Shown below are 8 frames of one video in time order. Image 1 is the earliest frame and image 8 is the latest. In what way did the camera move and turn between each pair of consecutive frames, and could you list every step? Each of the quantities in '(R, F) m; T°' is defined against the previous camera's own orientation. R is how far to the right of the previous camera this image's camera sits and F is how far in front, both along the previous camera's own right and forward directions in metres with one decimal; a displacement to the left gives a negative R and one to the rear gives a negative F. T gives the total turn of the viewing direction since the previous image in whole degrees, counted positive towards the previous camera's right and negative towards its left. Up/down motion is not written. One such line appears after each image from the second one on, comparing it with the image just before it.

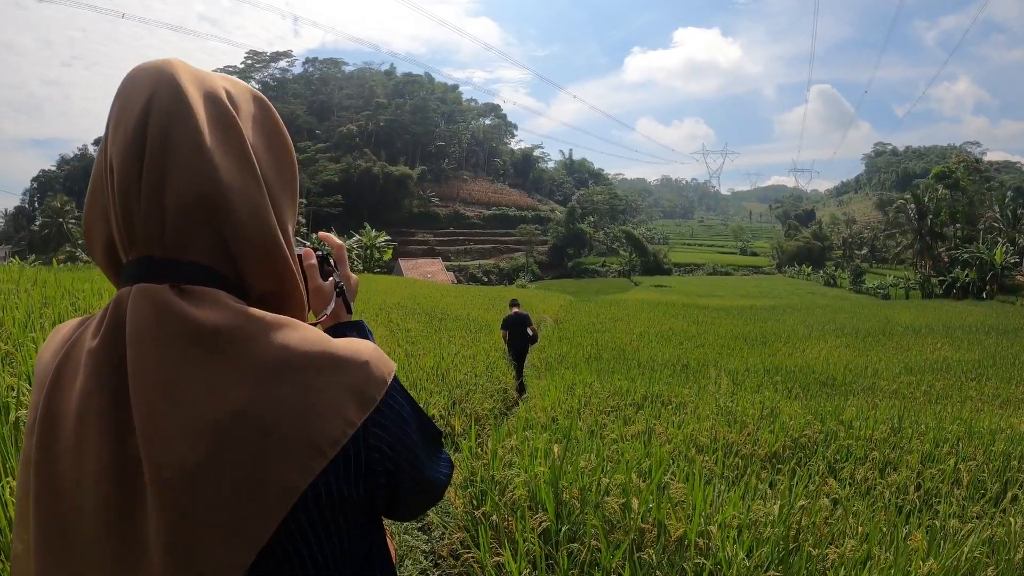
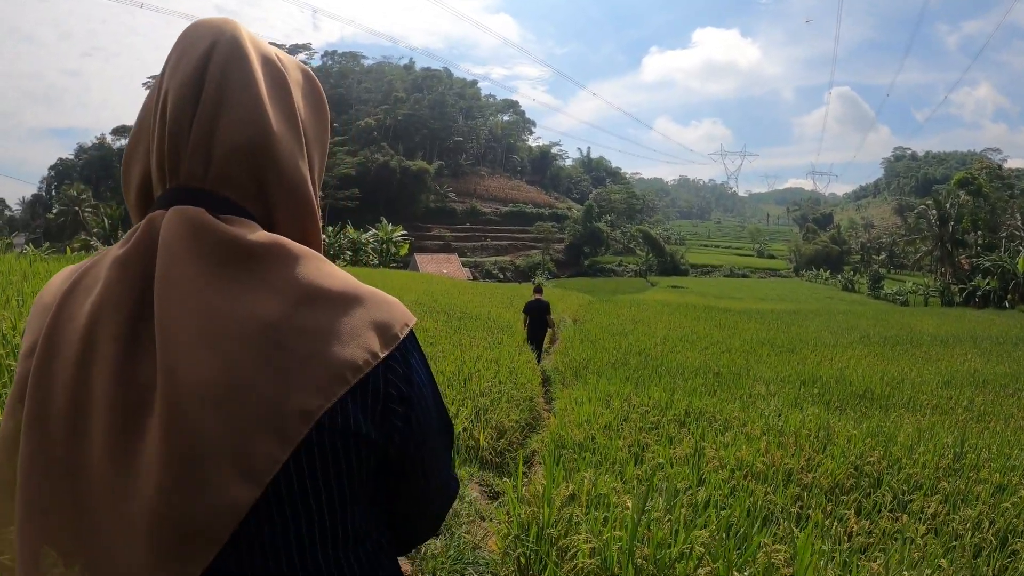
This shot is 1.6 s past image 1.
(-0.2, +0.1) m; -1°
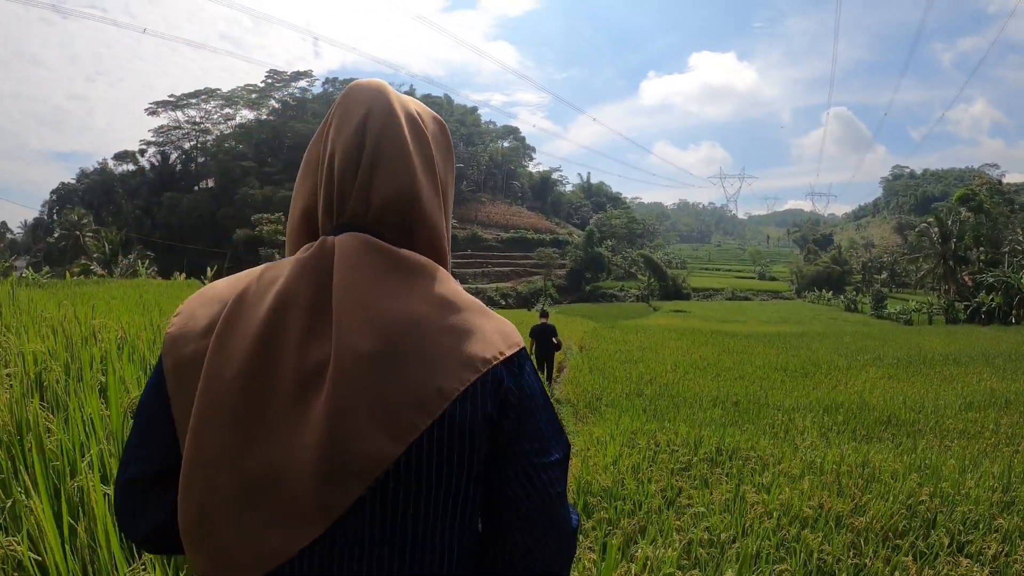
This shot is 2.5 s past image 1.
(-0.1, +0.2) m; 0°
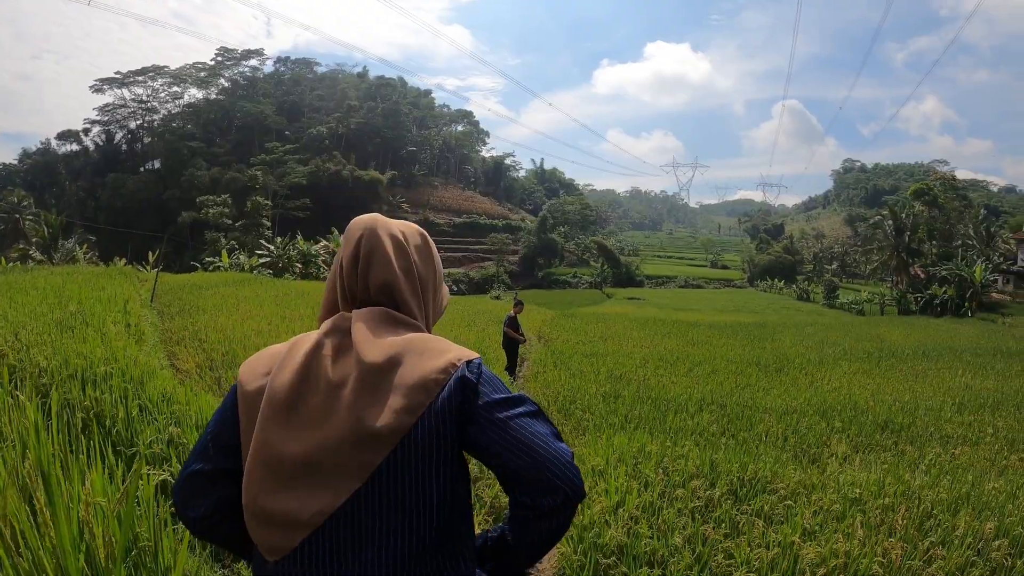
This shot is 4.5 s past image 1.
(-0.1, +0.6) m; +4°
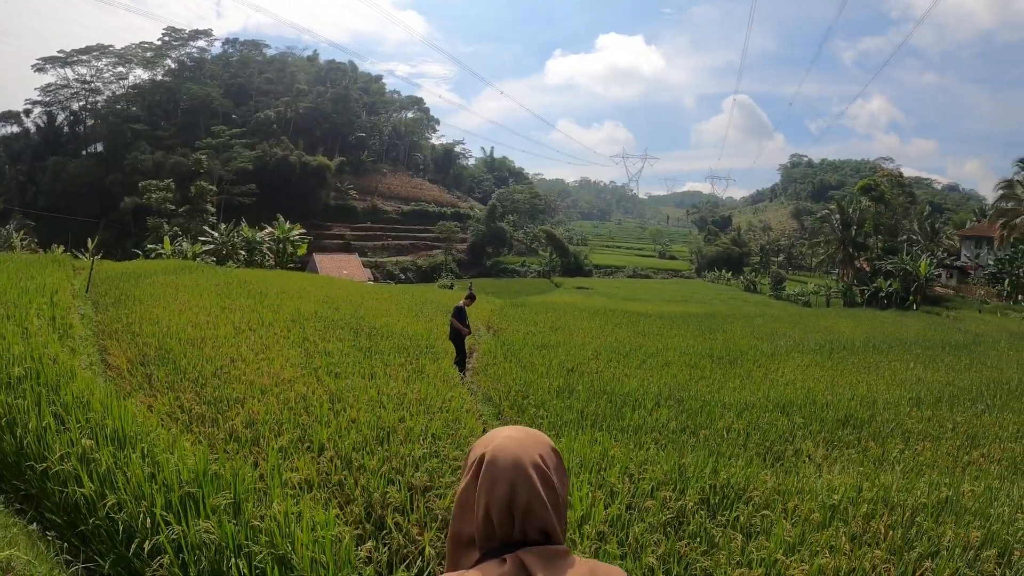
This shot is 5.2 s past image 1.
(0.0, +0.5) m; +5°
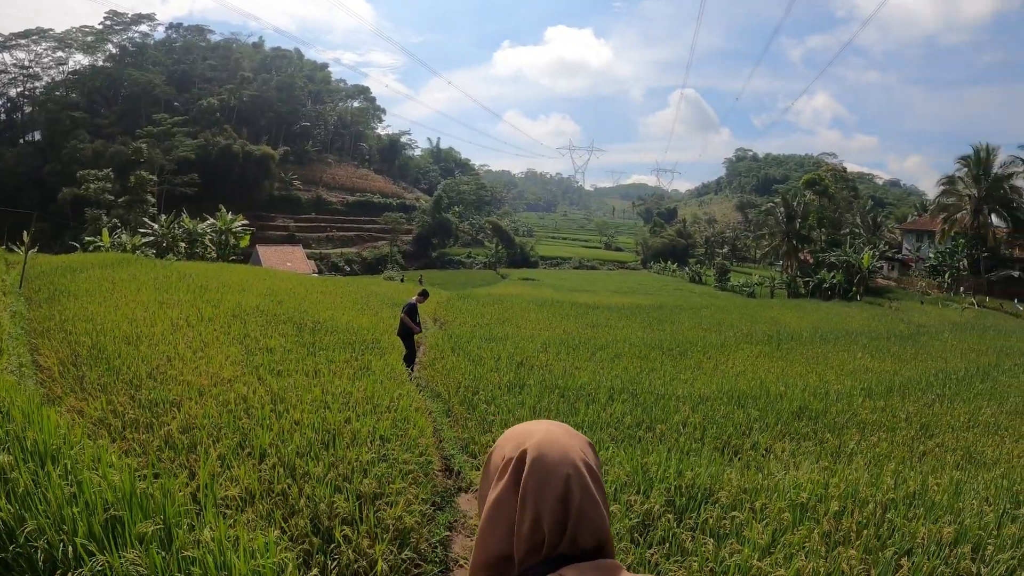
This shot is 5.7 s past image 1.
(0.0, +0.3) m; +4°
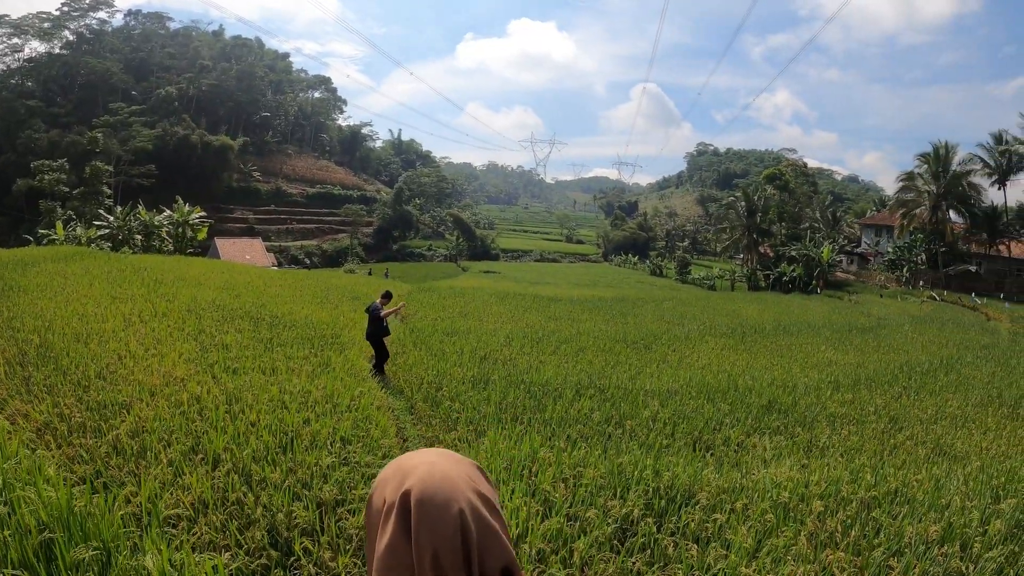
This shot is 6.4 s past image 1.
(0.0, +0.2) m; +3°
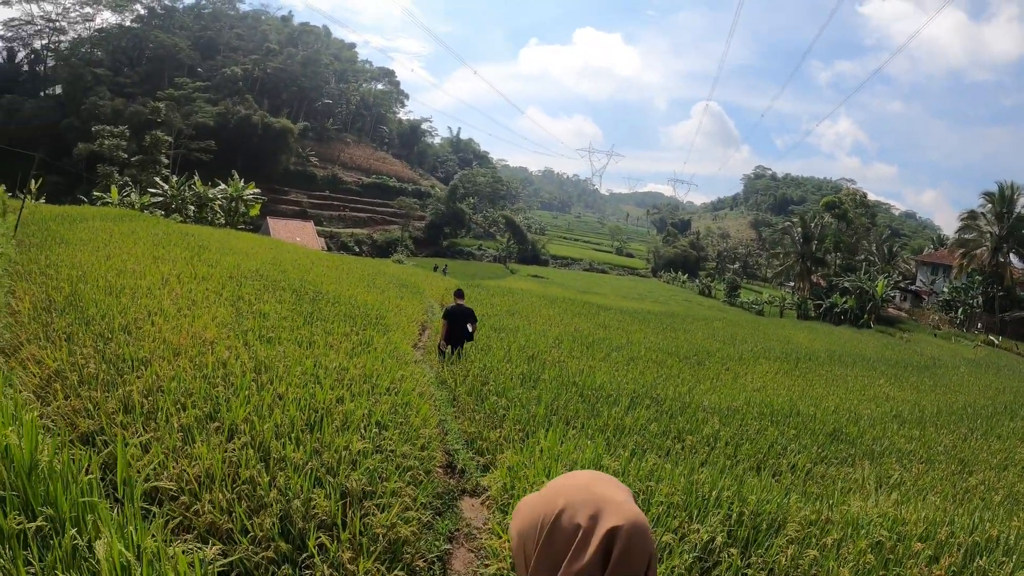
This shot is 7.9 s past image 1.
(-0.2, +0.3) m; -3°
